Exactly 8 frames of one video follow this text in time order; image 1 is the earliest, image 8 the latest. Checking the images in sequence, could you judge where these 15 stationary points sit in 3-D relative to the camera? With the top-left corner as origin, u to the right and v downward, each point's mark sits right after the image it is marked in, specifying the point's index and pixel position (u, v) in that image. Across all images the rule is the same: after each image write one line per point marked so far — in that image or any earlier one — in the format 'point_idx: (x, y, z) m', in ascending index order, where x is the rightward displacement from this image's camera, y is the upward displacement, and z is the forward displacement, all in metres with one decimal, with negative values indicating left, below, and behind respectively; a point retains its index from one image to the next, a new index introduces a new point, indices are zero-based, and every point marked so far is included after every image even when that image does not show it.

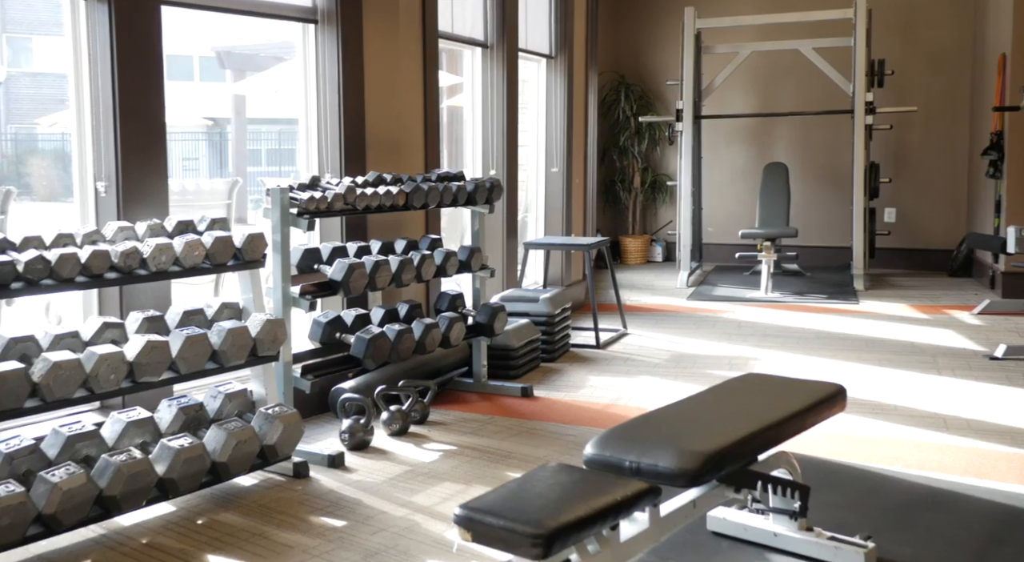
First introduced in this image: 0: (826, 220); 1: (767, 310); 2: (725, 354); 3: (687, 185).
0: (+2.8, +0.5, +9.5) m
1: (+1.6, -0.2, +7.0) m
2: (+1.0, -0.4, +5.2) m
3: (+1.3, +0.7, +8.3) m
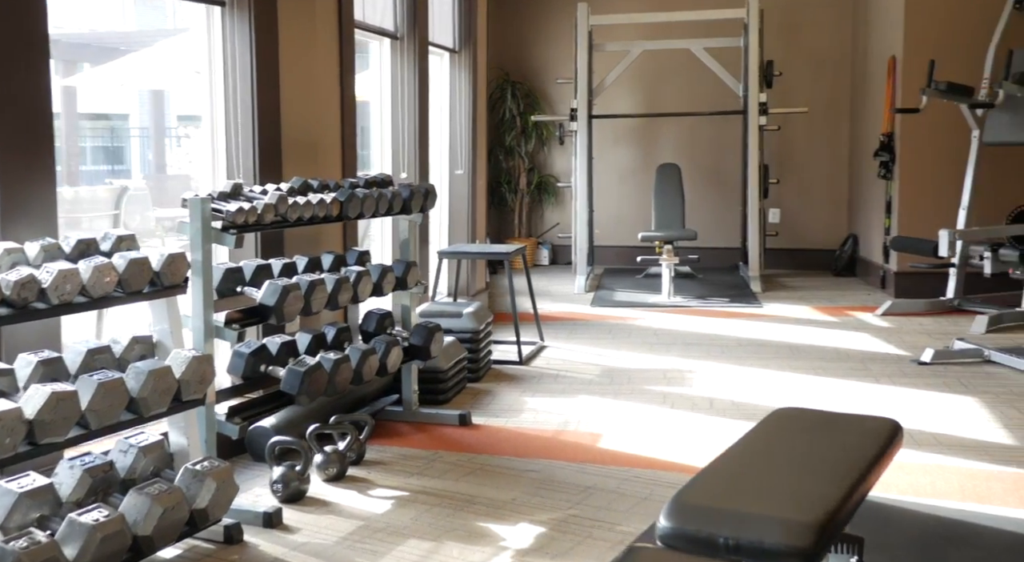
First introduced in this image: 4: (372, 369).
0: (+1.8, +0.5, +9.4) m
1: (+1.0, -0.2, +6.8) m
2: (+0.7, -0.4, +4.9) m
3: (+0.5, +0.7, +8.0) m
4: (-0.4, -0.3, +3.3) m
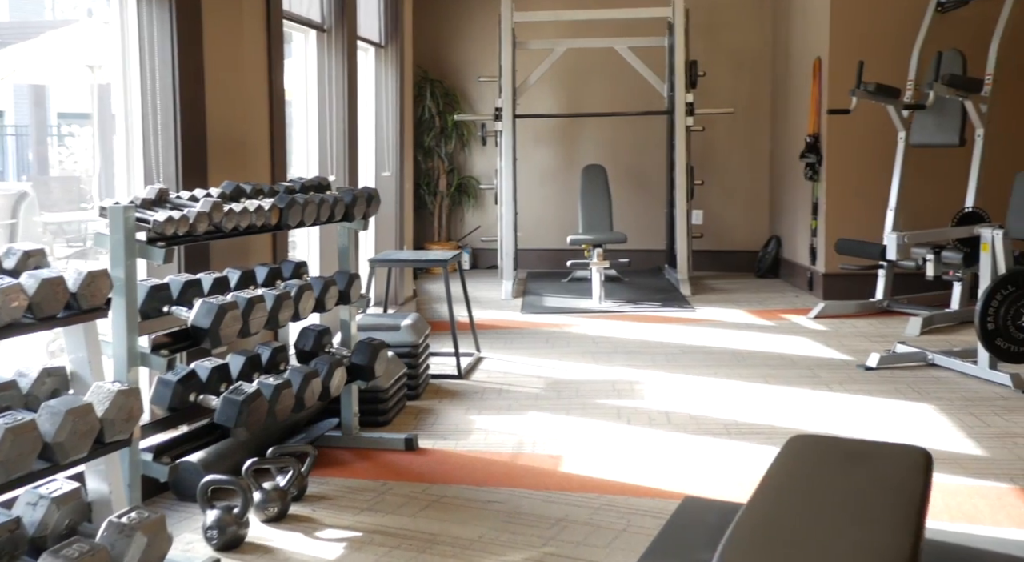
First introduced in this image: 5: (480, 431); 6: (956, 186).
0: (+1.1, +0.5, +9.3) m
1: (+0.6, -0.2, +6.5) m
2: (+0.4, -0.4, +4.7) m
3: (0.0, +0.7, +7.7) m
4: (-0.5, -0.3, +3.0) m
5: (-0.1, -0.5, +3.8) m
6: (+2.8, +0.6, +6.9) m
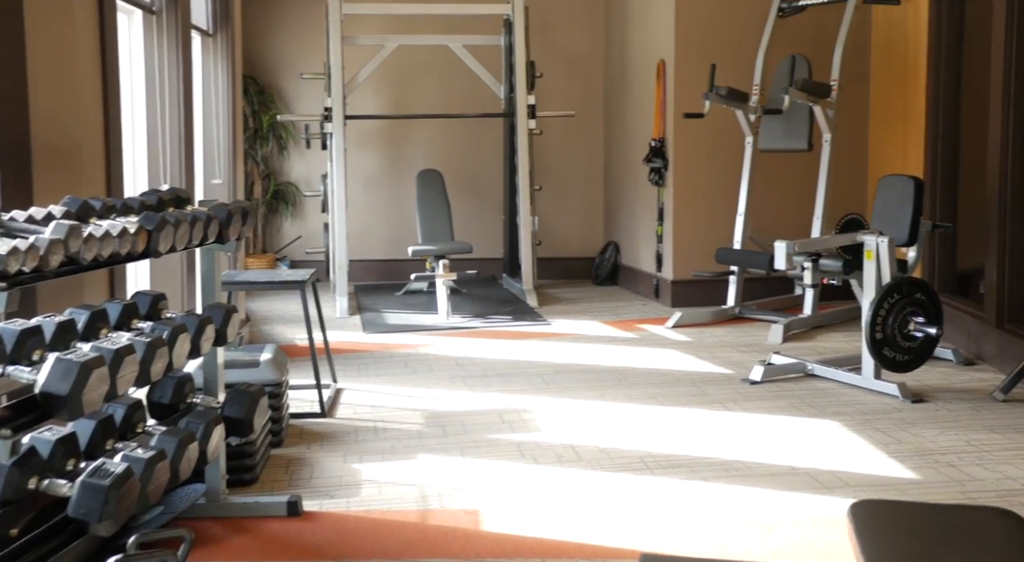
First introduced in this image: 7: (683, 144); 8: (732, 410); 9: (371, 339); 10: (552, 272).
0: (-0.3, +0.4, +8.8) m
1: (-0.3, -0.3, +6.0) m
2: (-0.1, -0.5, +4.2) m
3: (-1.1, +0.5, +7.1) m
4: (-0.7, -0.4, +2.4) m
5: (-0.4, -0.6, +3.3) m
6: (+1.8, +0.6, +6.8) m
7: (+1.1, +0.9, +6.9) m
8: (+0.9, -0.5, +4.4) m
9: (-0.8, -0.3, +6.1) m
10: (+0.3, +0.1, +8.8) m
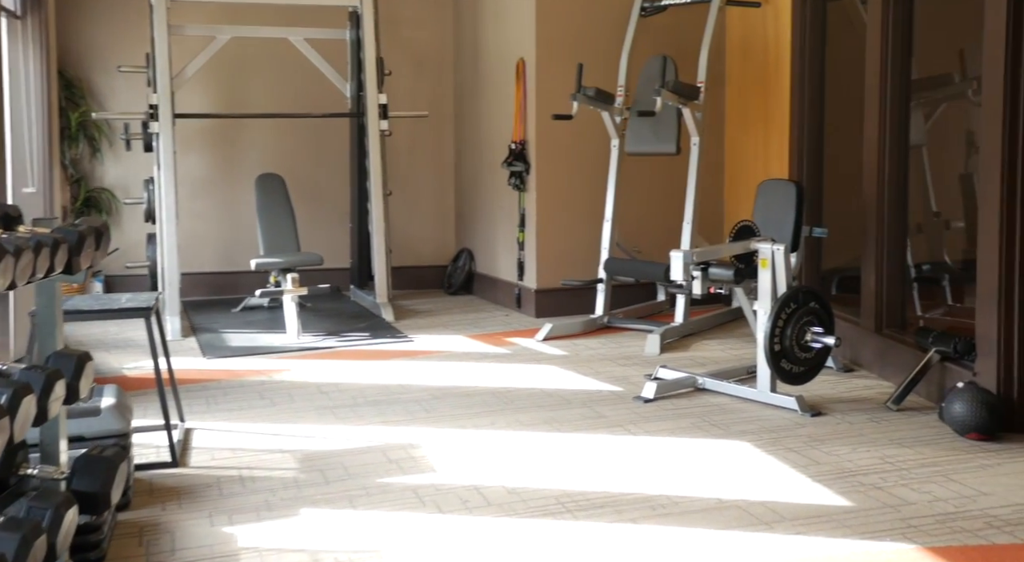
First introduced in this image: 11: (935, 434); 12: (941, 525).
0: (-1.5, +0.3, +8.2) m
1: (-1.0, -0.4, +5.5) m
2: (-0.5, -0.6, +3.7) m
3: (-2.0, +0.4, +6.4) m
4: (-0.8, -0.5, +1.8) m
5: (-0.7, -0.7, +2.7) m
6: (+0.9, +0.5, +6.6) m
7: (+0.2, +0.8, +6.5) m
8: (+0.5, -0.6, +4.1) m
9: (-1.5, -0.4, +5.4) m
10: (-0.8, 0.0, +8.3) m
11: (+1.7, -0.6, +4.4) m
12: (+1.3, -0.7, +3.2) m
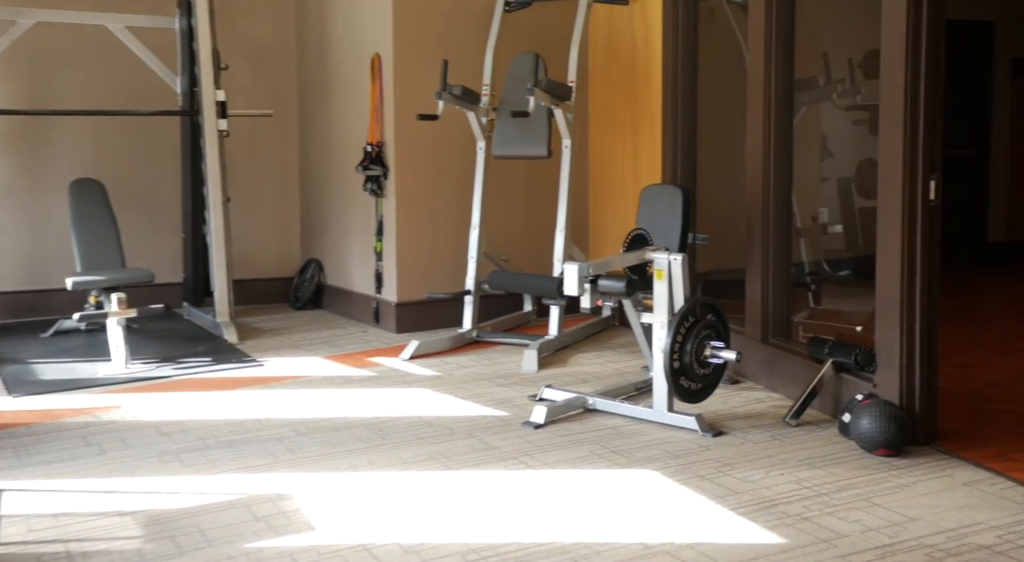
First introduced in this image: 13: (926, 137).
0: (-2.5, +0.2, +7.4) m
1: (-1.6, -0.5, +4.8) m
2: (-0.8, -0.6, +3.1) m
3: (-2.7, +0.3, +5.5) m
4: (-0.8, -0.5, +1.2) m
5: (-0.8, -0.7, +2.1) m
6: (+0.1, +0.5, +6.2) m
7: (-0.6, +0.7, +6.0) m
8: (+0.1, -0.6, +3.7) m
9: (-2.0, -0.5, +4.6) m
10: (-1.9, -0.1, +7.6) m
11: (+1.2, -0.6, +4.1) m
12: (+1.0, -0.8, +2.9) m
13: (+1.5, +0.5, +4.0) m
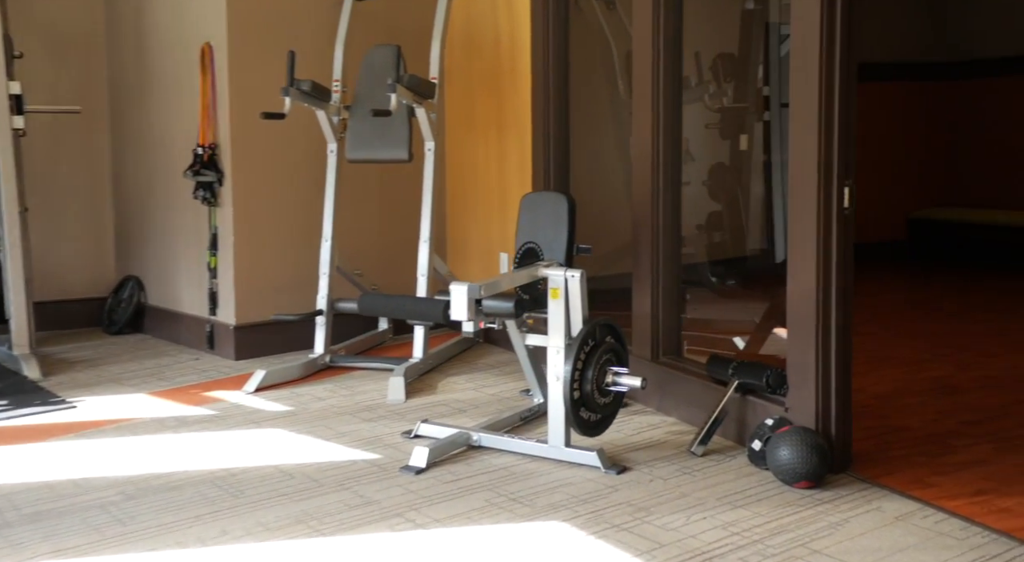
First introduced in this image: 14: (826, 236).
0: (-3.4, +0.1, +6.4) m
1: (-2.0, -0.6, +3.9) m
2: (-1.0, -0.7, +2.4) m
3: (-3.3, +0.2, +4.5) m
4: (-0.7, -0.6, +0.5) m
5: (-0.9, -0.8, +1.4) m
6: (-0.6, +0.4, +5.6) m
7: (-1.3, +0.6, +5.3) m
8: (-0.3, -0.7, +3.1) m
9: (-2.5, -0.6, +3.7) m
10: (-2.8, -0.2, +6.6) m
11: (+0.8, -0.7, +3.7) m
12: (+0.8, -0.8, +2.5) m
13: (+1.1, +0.5, +3.7) m
14: (+1.1, +0.2, +3.7) m
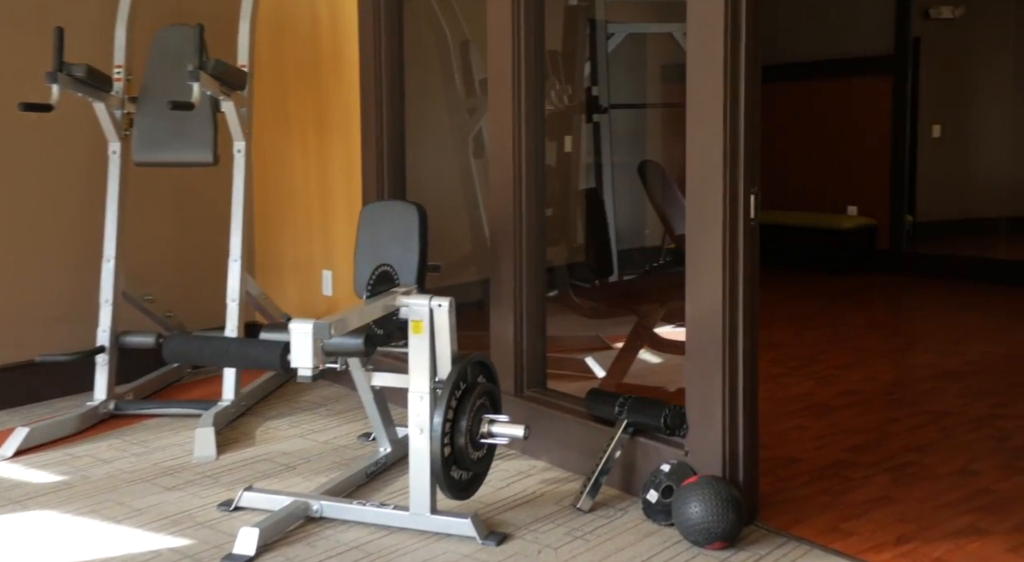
0: (-4.3, -0.1, +4.9) m
1: (-2.4, -0.7, +2.8) m
2: (-1.1, -0.8, +1.5) m
3: (-3.8, 0.0, +3.1) m
4: (-0.4, -0.7, -0.4) m
5: (-0.8, -0.9, +0.5) m
6: (-1.4, +0.3, +4.7) m
7: (-2.0, +0.5, +4.2) m
8: (-0.5, -0.8, +2.3) m
9: (-2.8, -0.8, +2.5) m
10: (-3.7, -0.4, +5.3) m
11: (+0.4, -0.8, +3.1) m
12: (+0.6, -0.9, +1.9) m
13: (+0.7, +0.4, +3.2) m
14: (+0.6, +0.1, +3.2) m
